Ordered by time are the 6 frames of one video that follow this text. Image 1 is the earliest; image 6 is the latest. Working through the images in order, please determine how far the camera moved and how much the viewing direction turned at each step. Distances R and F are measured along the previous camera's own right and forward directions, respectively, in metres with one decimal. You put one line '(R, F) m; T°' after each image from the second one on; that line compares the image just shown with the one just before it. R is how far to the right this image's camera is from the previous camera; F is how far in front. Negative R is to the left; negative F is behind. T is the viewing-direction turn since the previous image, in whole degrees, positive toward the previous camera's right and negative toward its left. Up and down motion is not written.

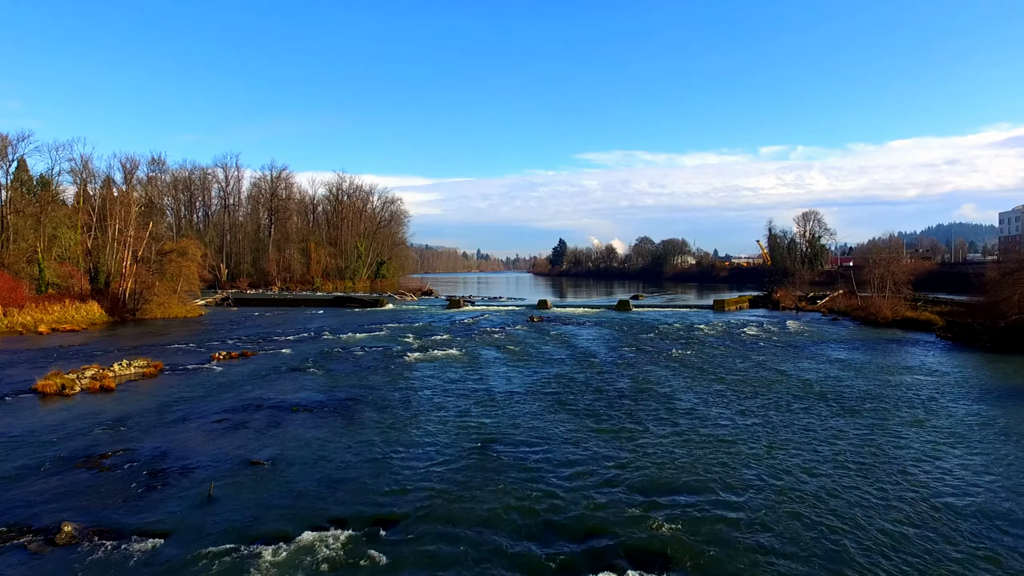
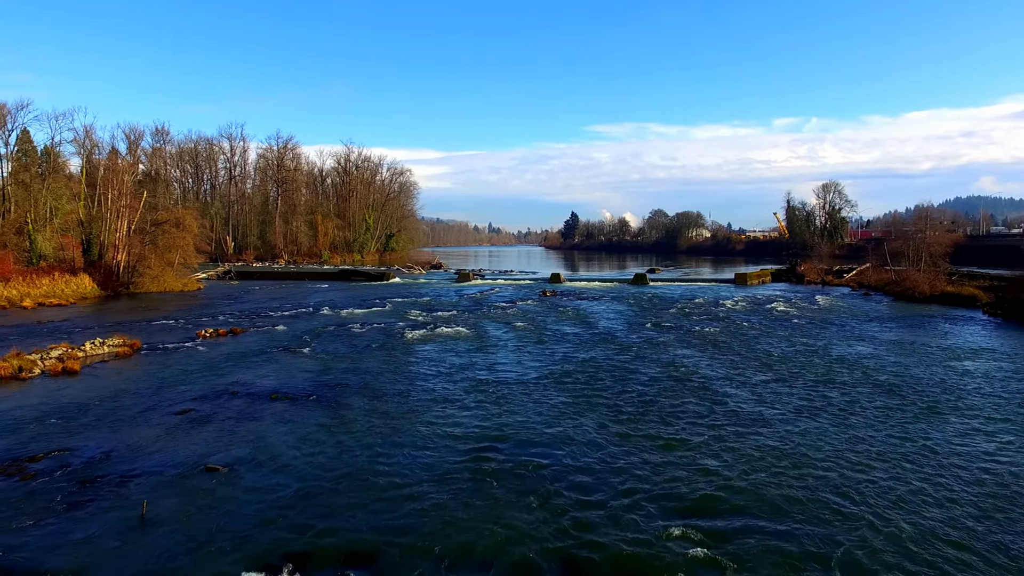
(0.0, +2.4) m; -1°
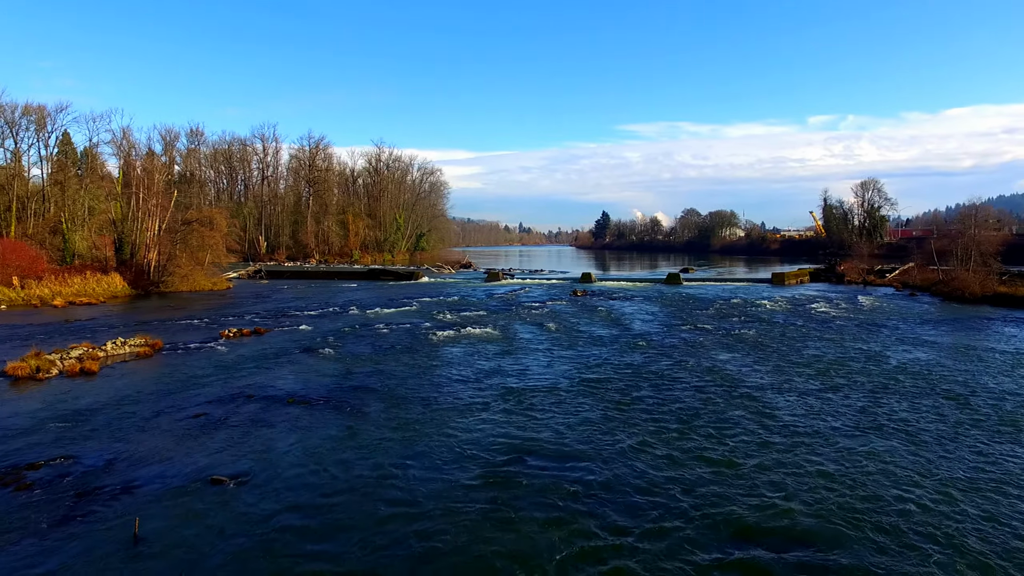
(0.0, +1.1) m; -3°
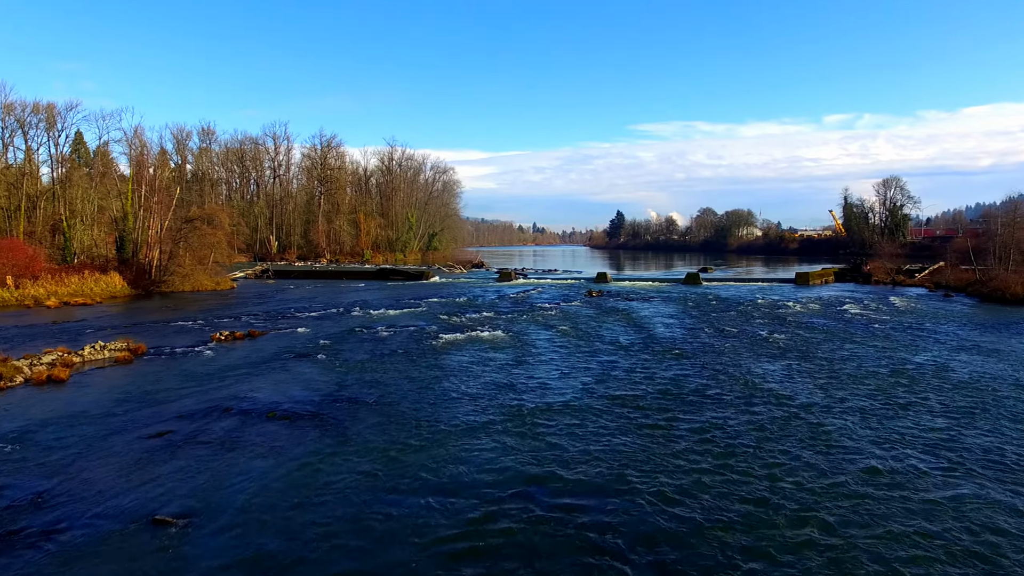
(+0.1, +1.7) m; -1°
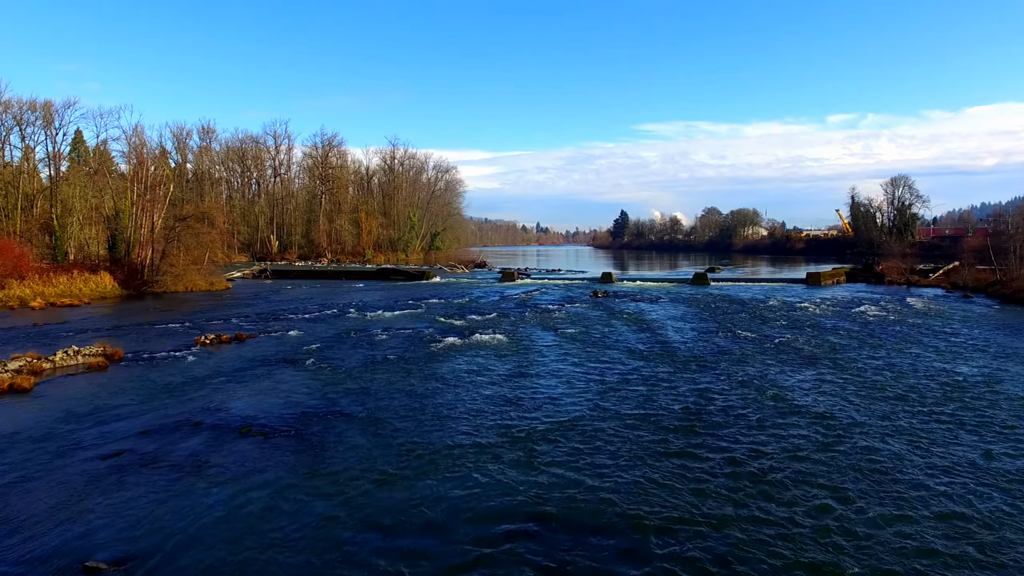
(+0.1, +1.2) m; 0°
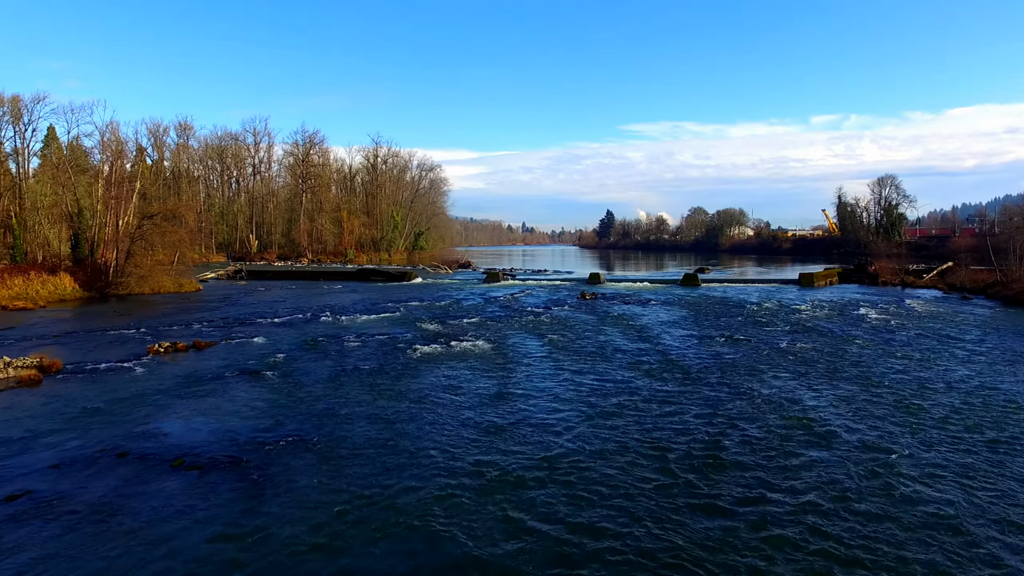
(+0.1, +1.6) m; +1°
